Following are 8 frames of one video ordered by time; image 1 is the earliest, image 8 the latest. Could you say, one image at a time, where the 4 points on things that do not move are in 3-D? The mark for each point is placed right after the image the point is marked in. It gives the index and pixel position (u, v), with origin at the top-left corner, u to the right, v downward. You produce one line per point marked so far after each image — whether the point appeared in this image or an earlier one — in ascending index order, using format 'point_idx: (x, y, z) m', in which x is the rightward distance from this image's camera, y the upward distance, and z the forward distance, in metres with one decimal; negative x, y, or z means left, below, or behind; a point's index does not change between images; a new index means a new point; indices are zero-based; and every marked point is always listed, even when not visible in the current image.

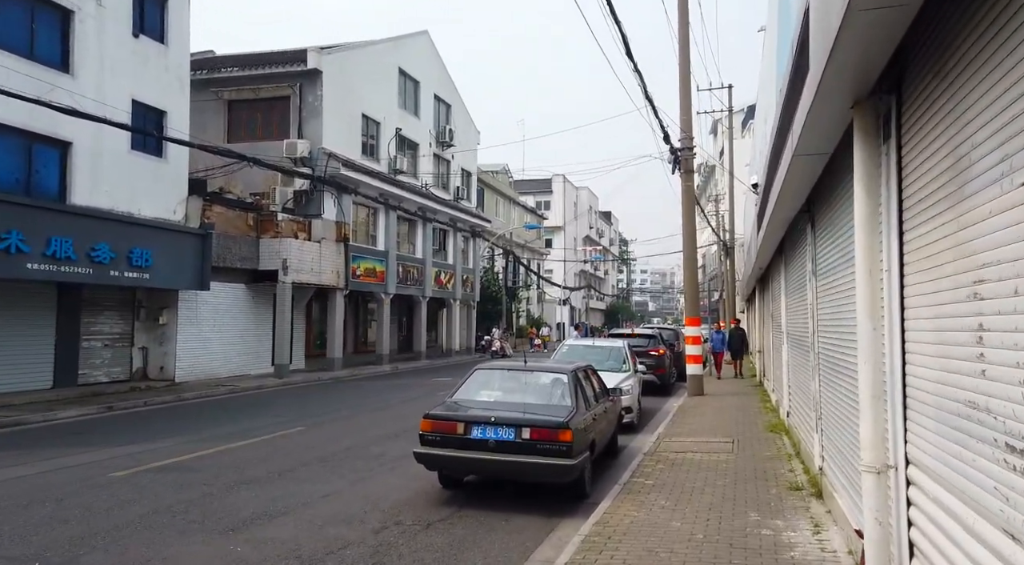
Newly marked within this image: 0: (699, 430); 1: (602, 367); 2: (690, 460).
0: (+3.3, -2.6, +11.6) m
1: (+1.8, -1.7, +13.5) m
2: (+2.4, -2.4, +9.1) m
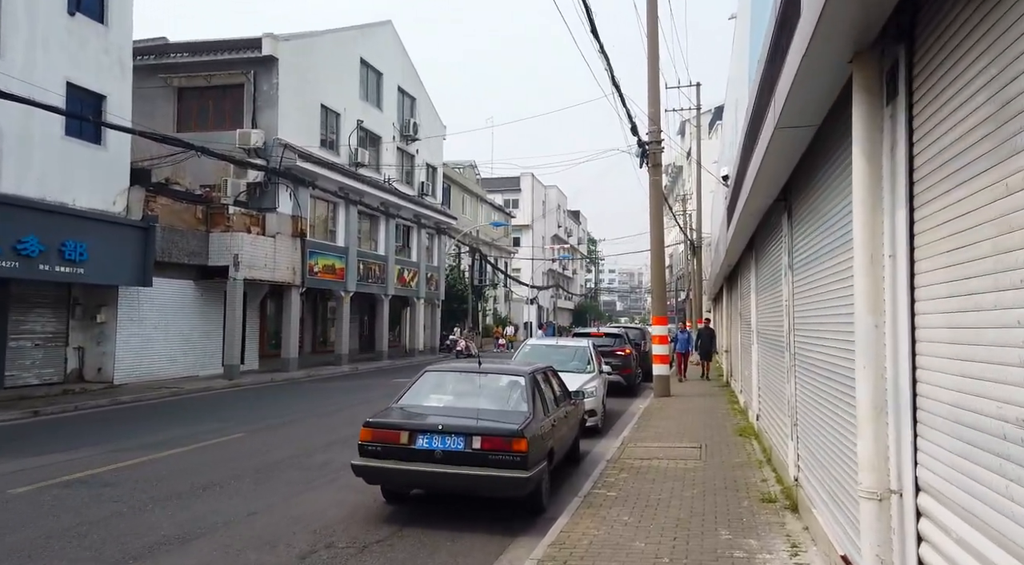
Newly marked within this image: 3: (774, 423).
0: (+2.6, -2.5, +11.1) m
1: (+1.0, -1.7, +12.9) m
2: (+1.8, -2.4, +8.5) m
3: (+3.3, -1.7, +8.2) m
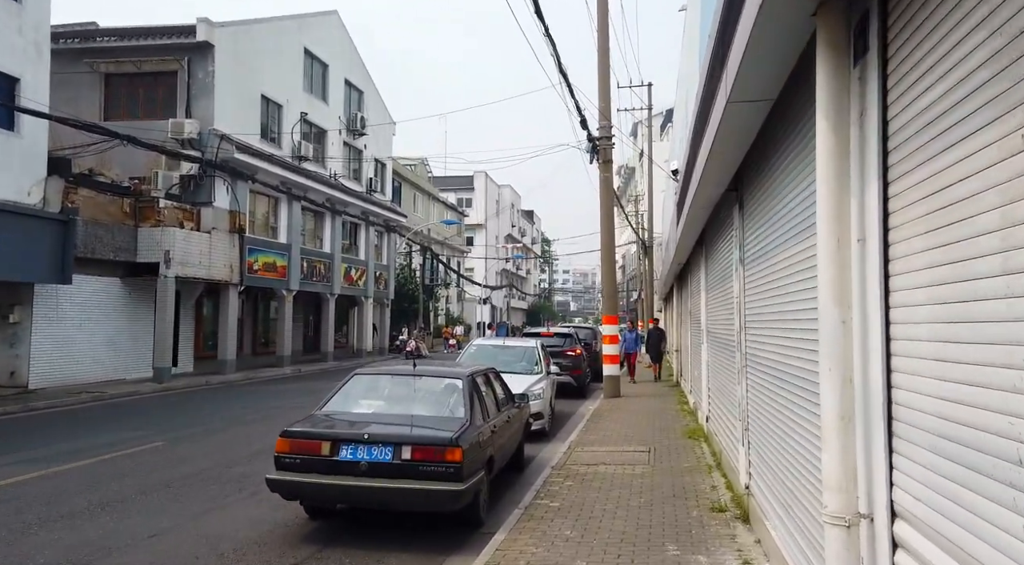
0: (+1.6, -2.5, +10.7) m
1: (0.0, -1.6, +12.4) m
2: (+1.1, -2.3, +8.1) m
3: (+2.6, -1.7, +7.9) m
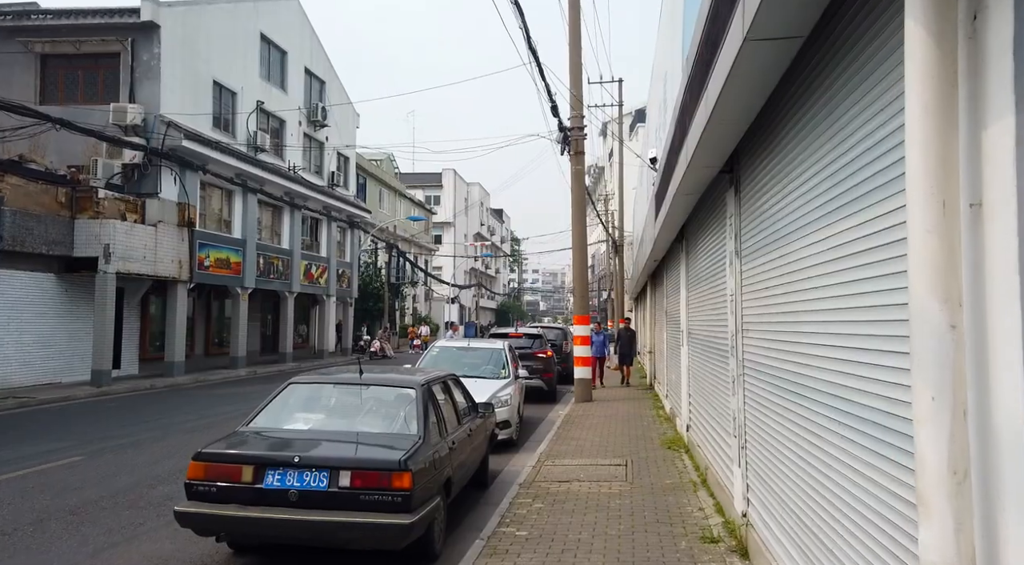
0: (+1.1, -2.4, +9.9) m
1: (-0.6, -1.6, +11.4) m
2: (+0.7, -2.3, +7.2) m
3: (+2.2, -1.6, +7.1) m
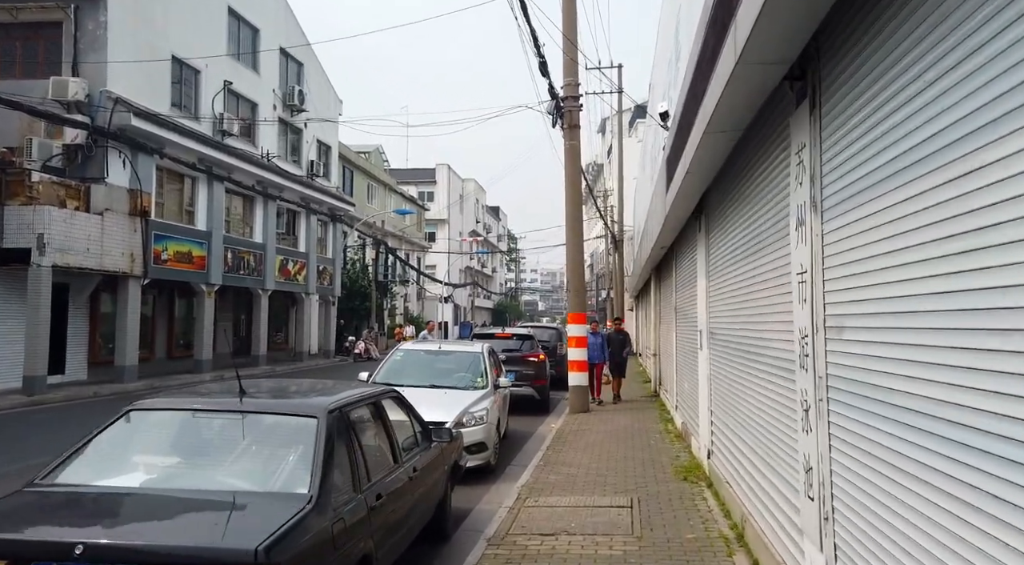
0: (+0.8, -2.3, +7.9) m
1: (-0.9, -1.4, +9.4) m
2: (+0.4, -2.1, +5.2) m
3: (+1.9, -1.5, +5.1) m
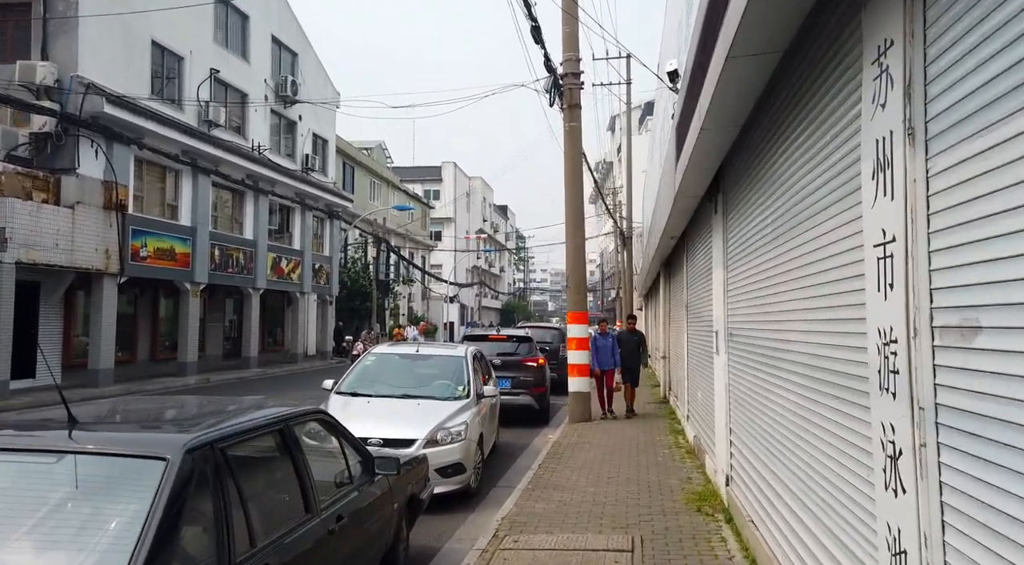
0: (+0.6, -2.2, +6.6) m
1: (-1.1, -1.3, +8.2) m
2: (+0.2, -2.0, +3.9) m
3: (+1.6, -1.4, +3.8) m
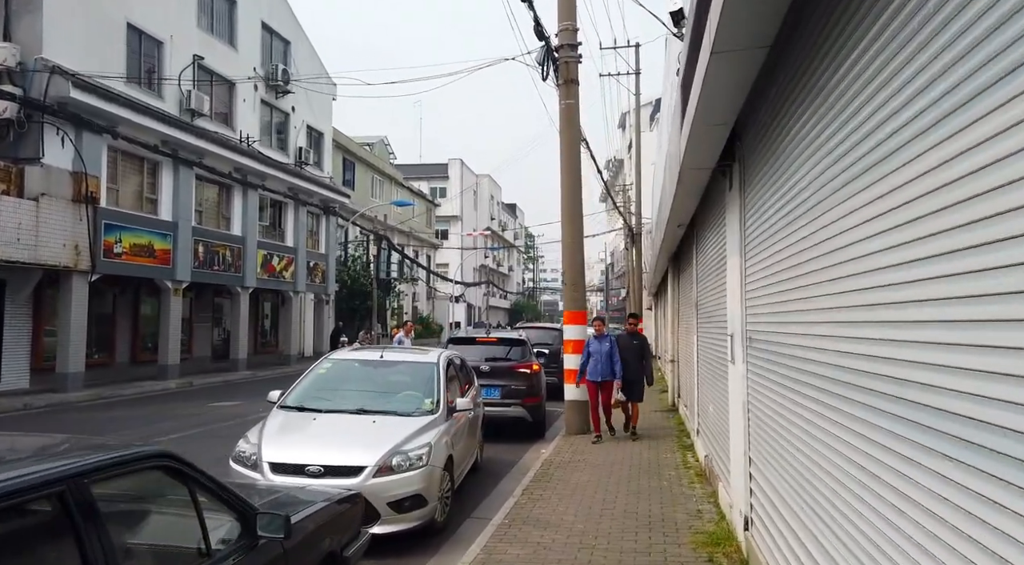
0: (+0.4, -2.1, +5.3) m
1: (-1.3, -1.3, +6.9) m
2: (-0.2, -2.0, +2.7) m
3: (+1.3, -1.3, +2.5) m
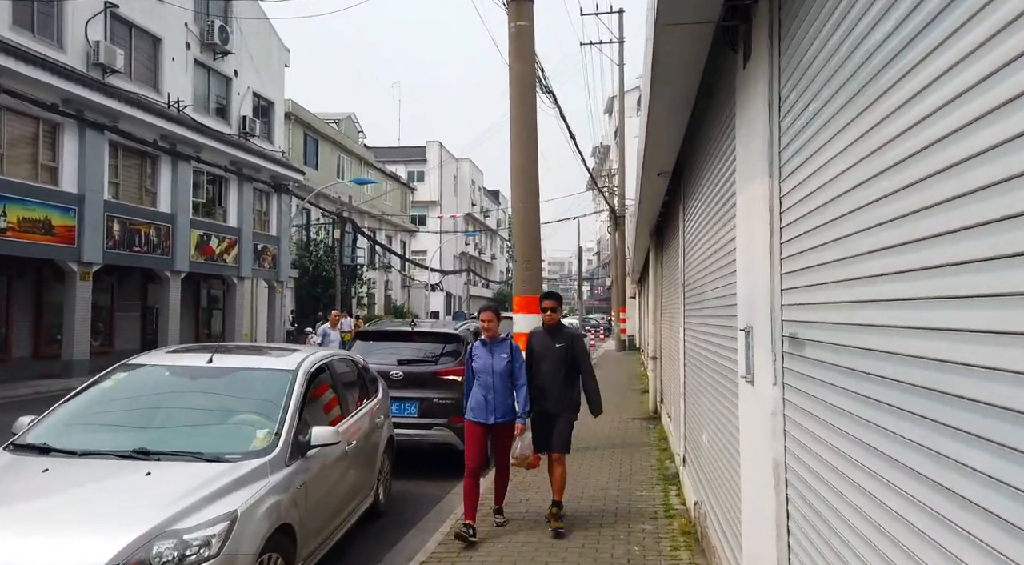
0: (-0.4, -1.9, +2.8) m
1: (-2.1, -1.0, +4.4) m
2: (-0.9, -1.8, +0.1) m
3: (+0.6, -1.2, 0.0) m
